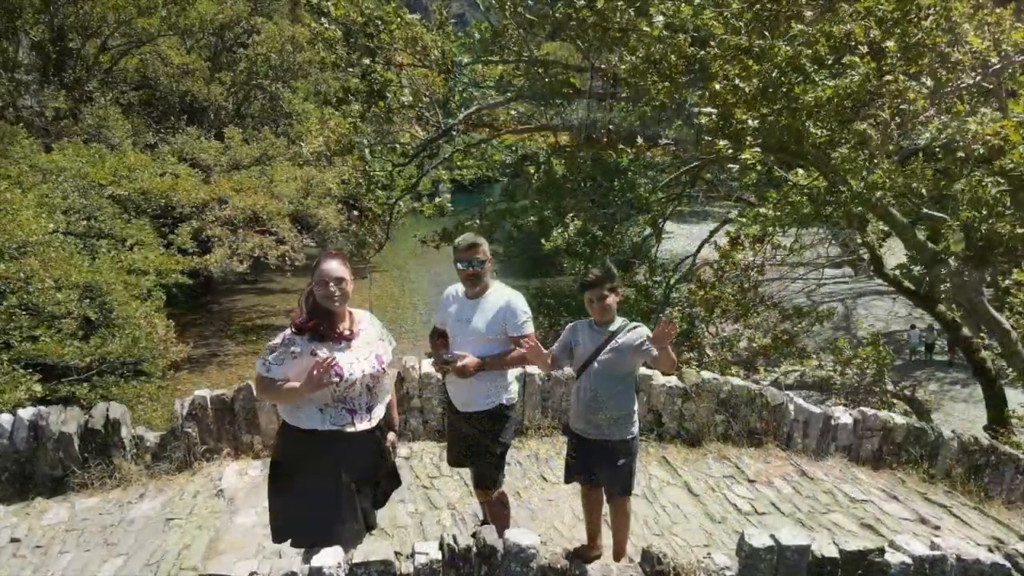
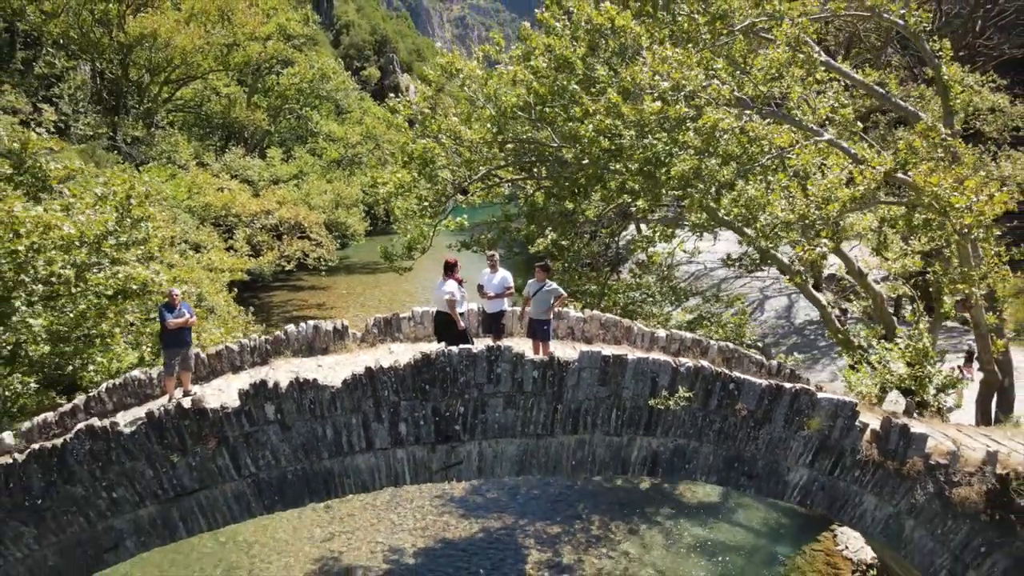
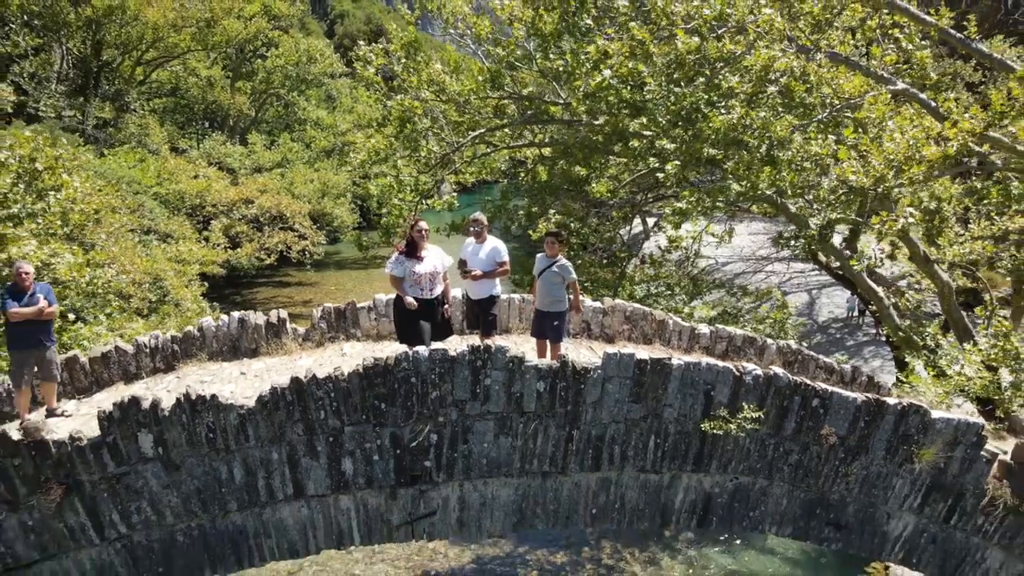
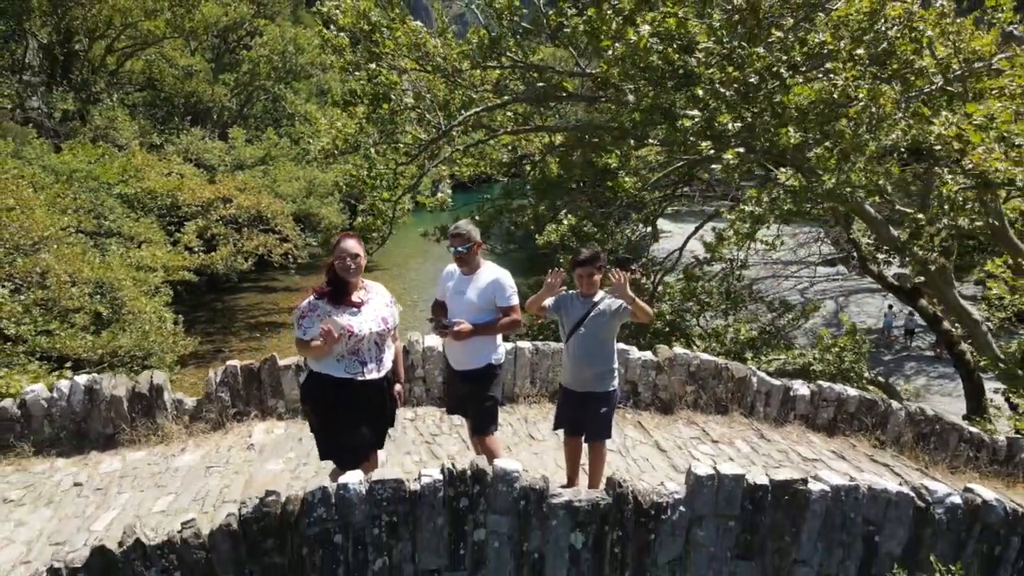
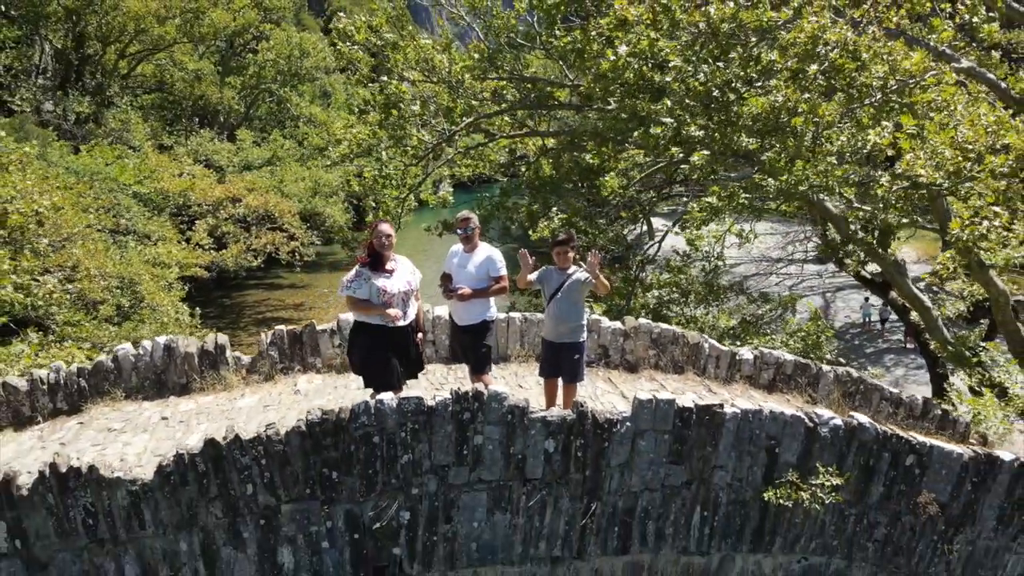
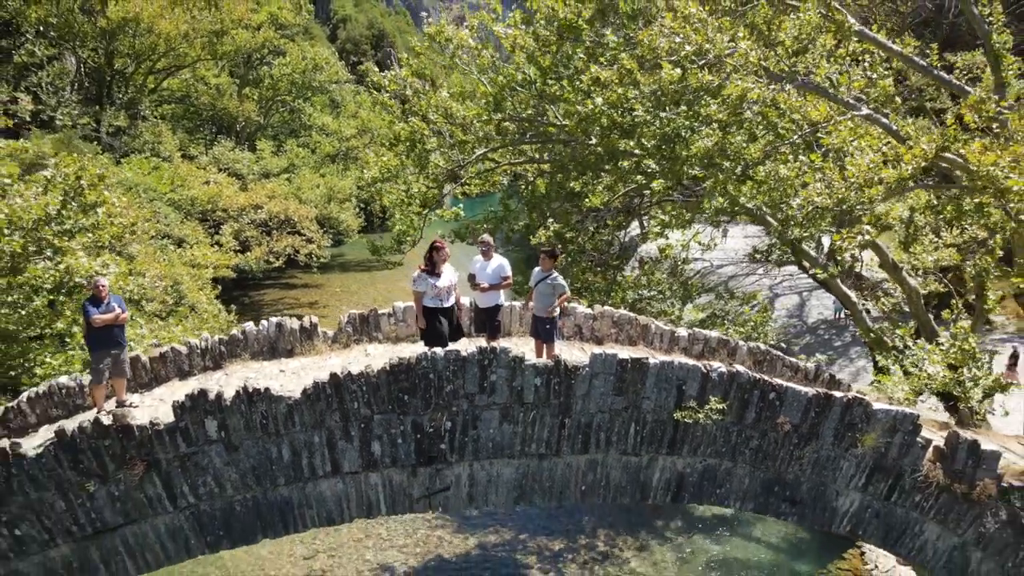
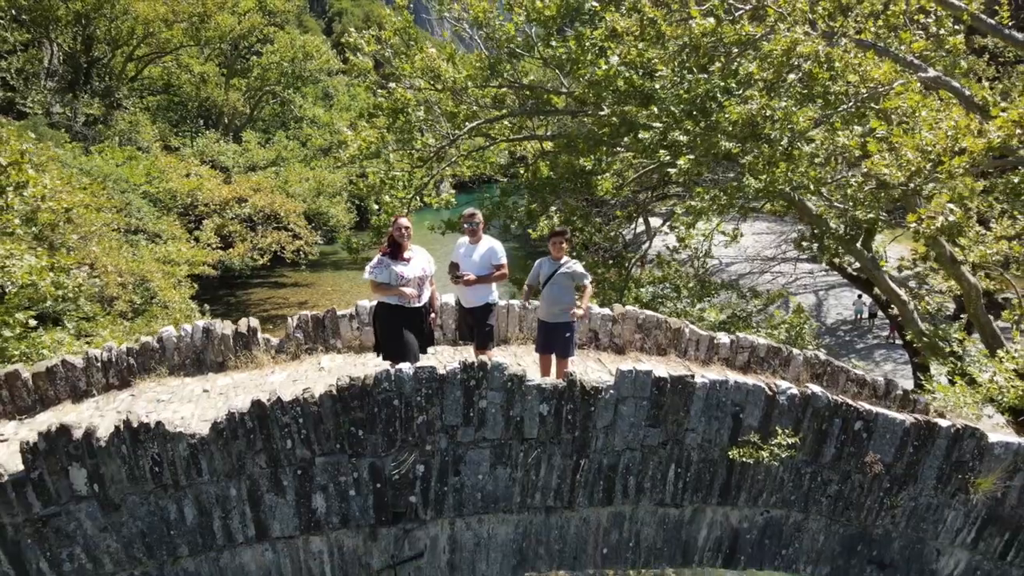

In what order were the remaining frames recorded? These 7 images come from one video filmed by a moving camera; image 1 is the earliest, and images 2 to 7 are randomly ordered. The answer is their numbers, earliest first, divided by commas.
4, 5, 7, 3, 6, 2
